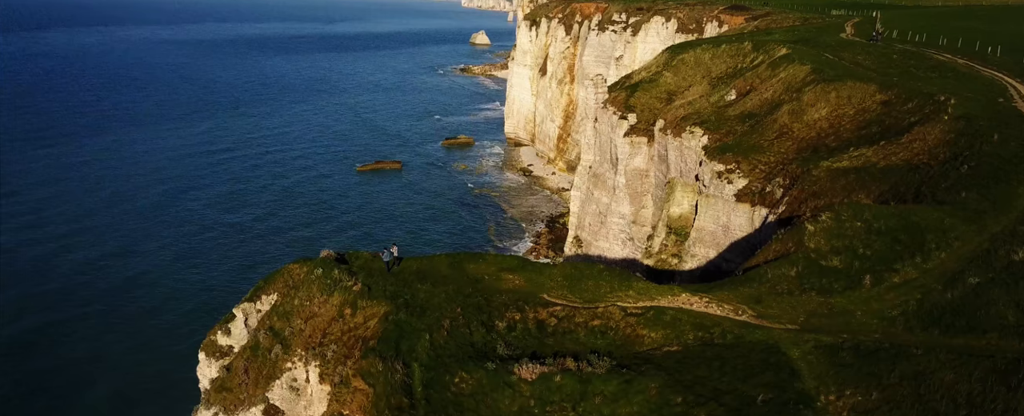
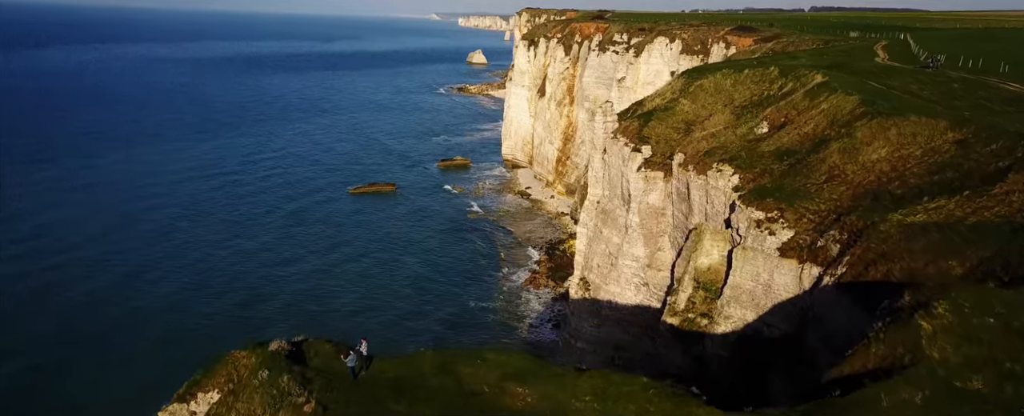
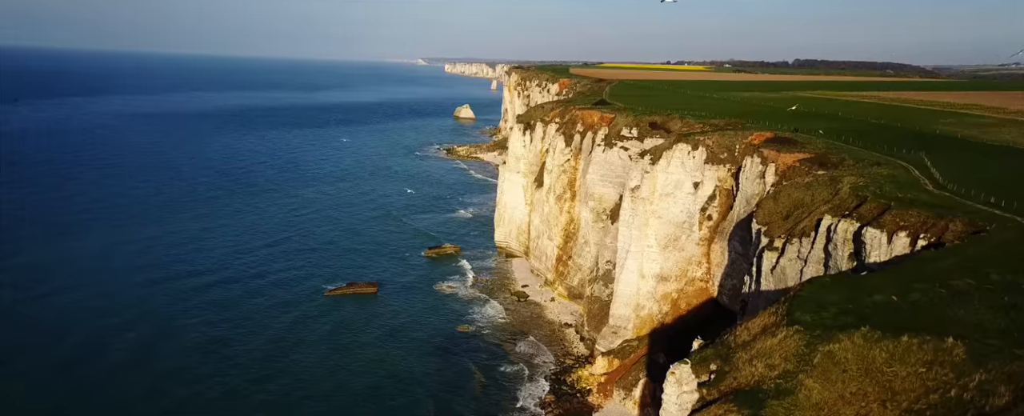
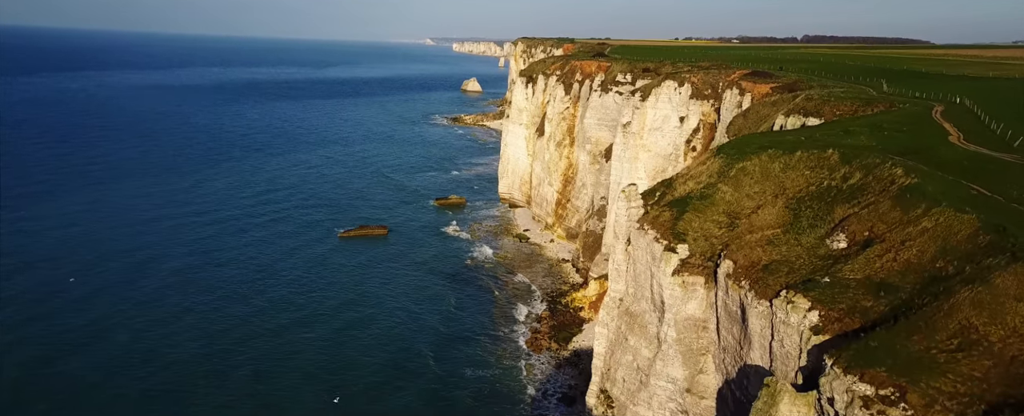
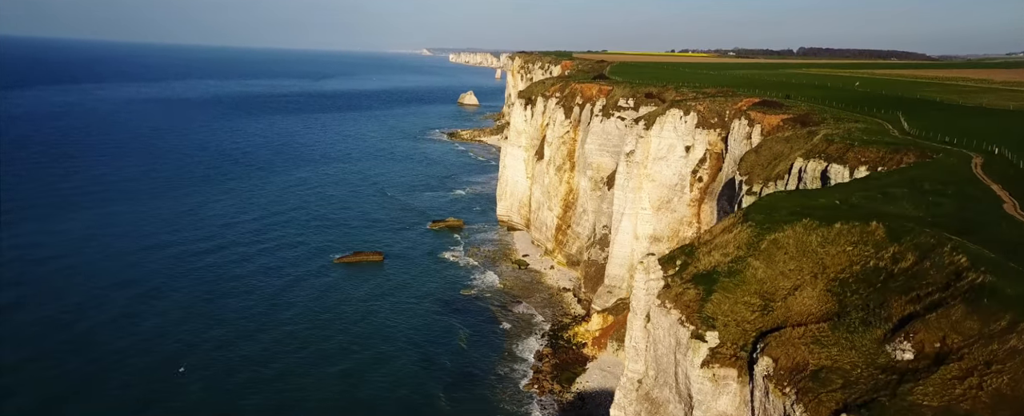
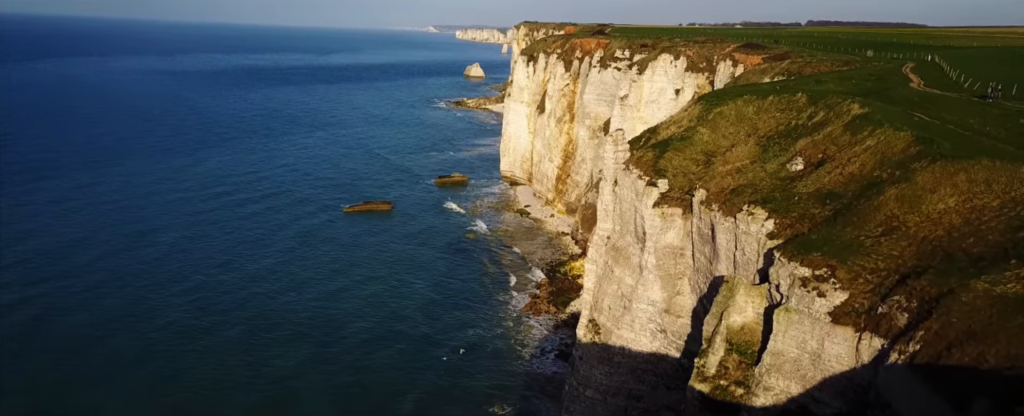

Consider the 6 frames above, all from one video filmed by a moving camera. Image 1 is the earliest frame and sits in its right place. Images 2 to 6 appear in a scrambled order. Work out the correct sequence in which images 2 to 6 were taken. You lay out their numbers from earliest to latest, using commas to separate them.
2, 6, 4, 5, 3
